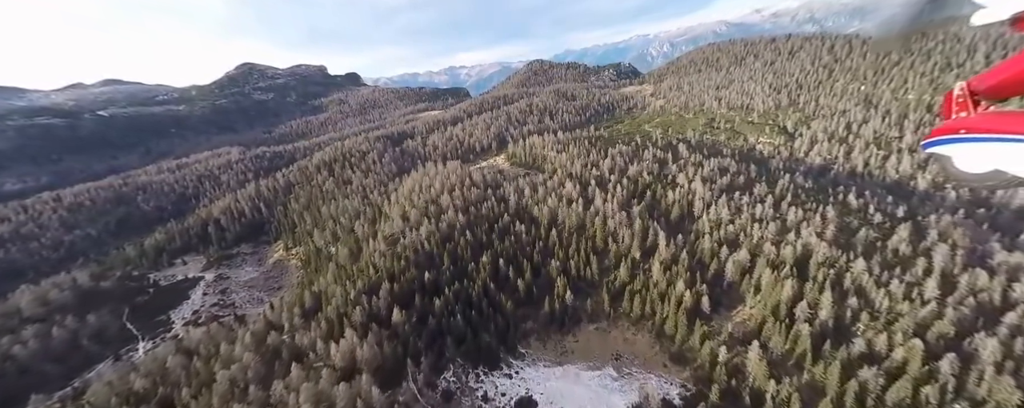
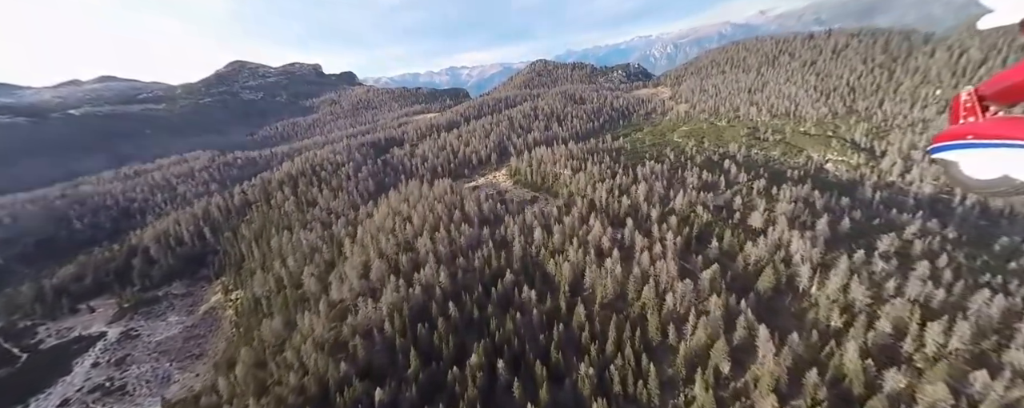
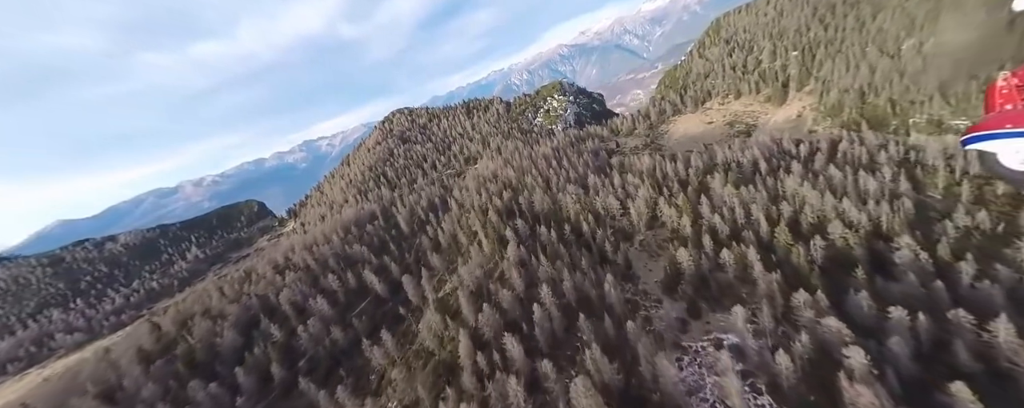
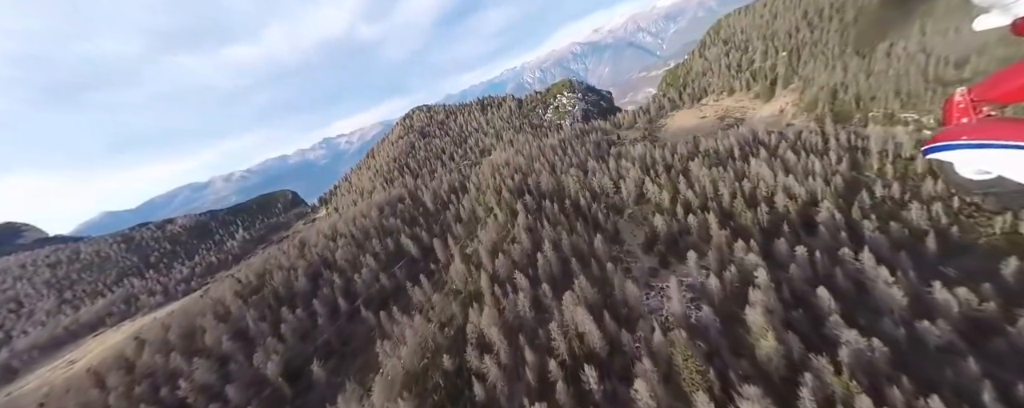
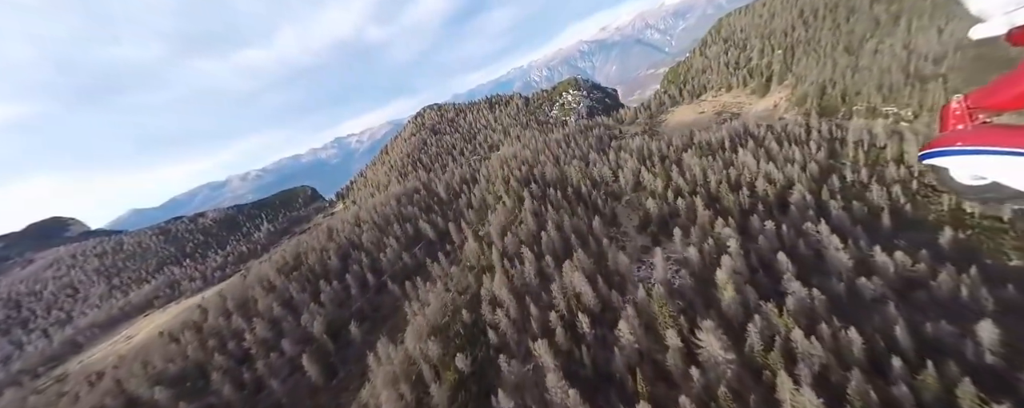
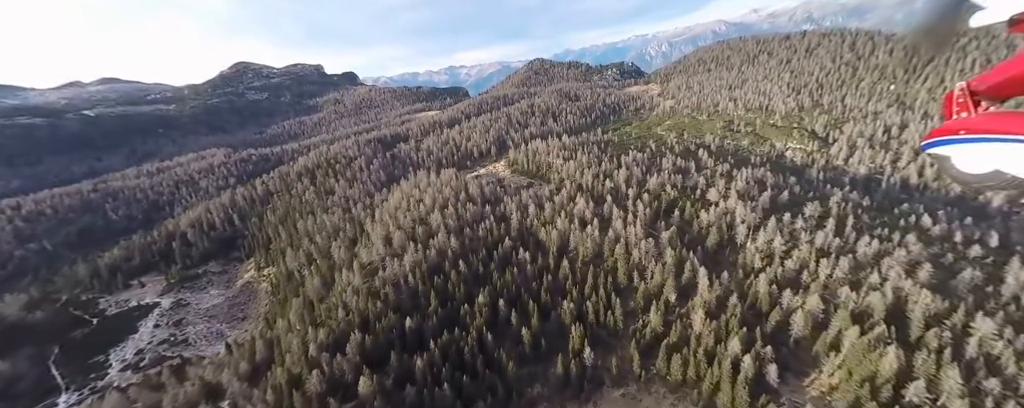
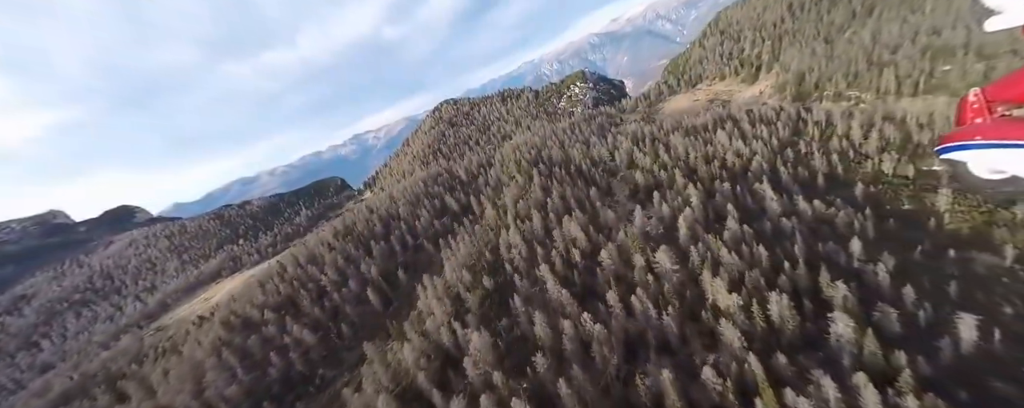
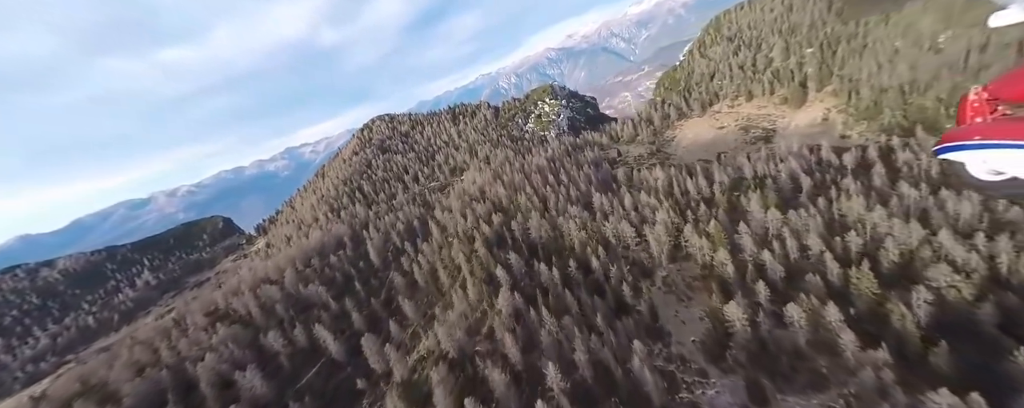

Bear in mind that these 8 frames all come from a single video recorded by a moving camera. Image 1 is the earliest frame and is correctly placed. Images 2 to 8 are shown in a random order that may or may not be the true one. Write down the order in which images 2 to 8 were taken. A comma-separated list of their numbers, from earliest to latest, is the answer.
6, 2, 7, 5, 4, 3, 8
